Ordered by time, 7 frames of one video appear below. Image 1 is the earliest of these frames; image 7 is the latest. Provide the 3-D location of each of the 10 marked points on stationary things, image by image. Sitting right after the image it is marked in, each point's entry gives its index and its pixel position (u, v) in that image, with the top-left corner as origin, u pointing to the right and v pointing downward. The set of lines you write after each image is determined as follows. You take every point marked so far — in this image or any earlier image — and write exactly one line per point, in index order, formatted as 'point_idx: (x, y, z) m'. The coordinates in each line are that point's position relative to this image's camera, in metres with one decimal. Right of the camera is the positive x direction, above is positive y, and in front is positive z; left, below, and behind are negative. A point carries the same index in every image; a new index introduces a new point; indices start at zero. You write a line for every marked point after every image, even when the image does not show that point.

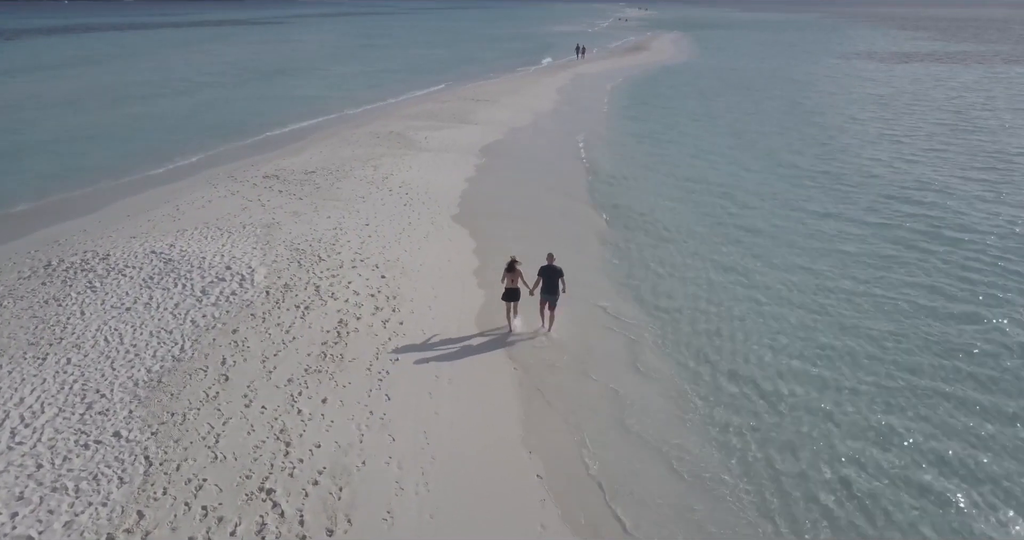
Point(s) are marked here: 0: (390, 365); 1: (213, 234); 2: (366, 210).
0: (-1.7, -1.3, +10.1) m
1: (-5.8, +0.7, +14.4) m
2: (-3.3, +1.4, +16.9) m
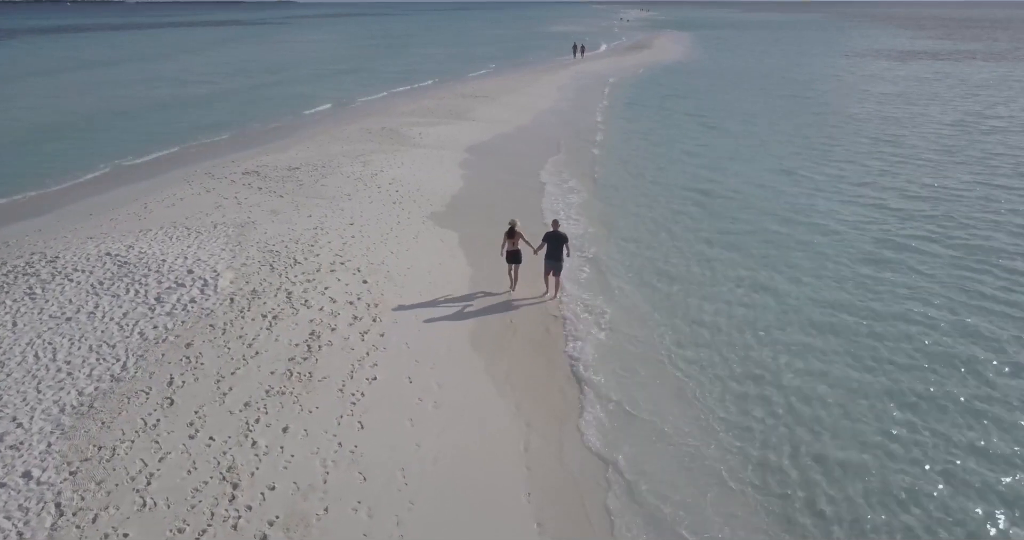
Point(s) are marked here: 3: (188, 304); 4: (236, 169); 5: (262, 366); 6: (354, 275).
0: (-1.7, -1.3, +8.7) m
1: (-5.8, +0.6, +13.0) m
2: (-3.3, +1.3, +15.5) m
3: (-4.4, -0.5, +10.1) m
4: (-6.8, +2.5, +18.5) m
5: (-3.0, -1.1, +8.8) m
6: (-2.5, -0.1, +11.7) m
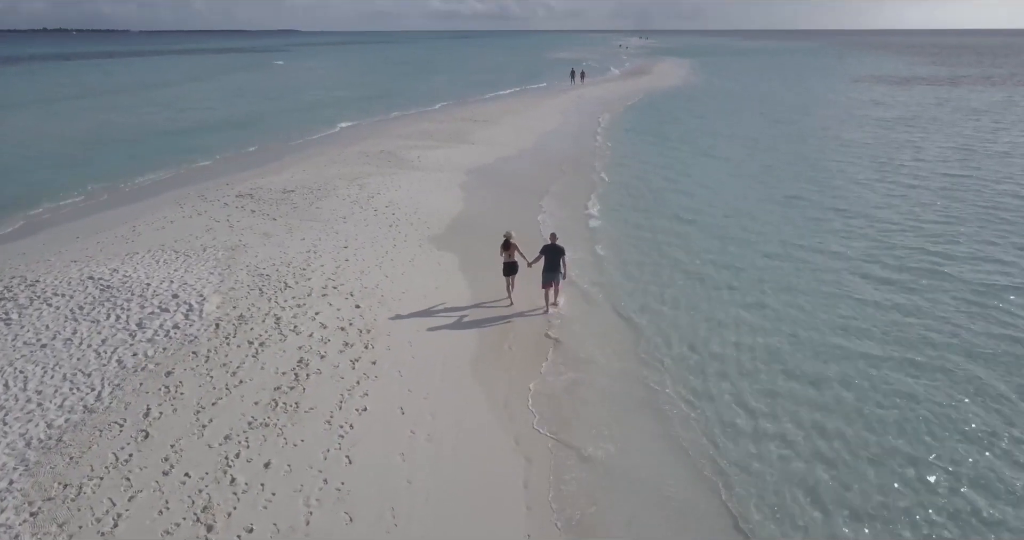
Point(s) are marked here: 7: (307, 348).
0: (-1.7, -1.6, +8.2) m
1: (-5.8, +0.2, +12.6) m
2: (-3.3, +0.8, +15.1) m
3: (-4.4, -0.8, +9.6) m
4: (-6.8, +1.9, +18.1) m
5: (-3.0, -1.4, +8.3) m
6: (-2.5, -0.5, +11.2) m
7: (-2.6, -1.0, +9.5) m
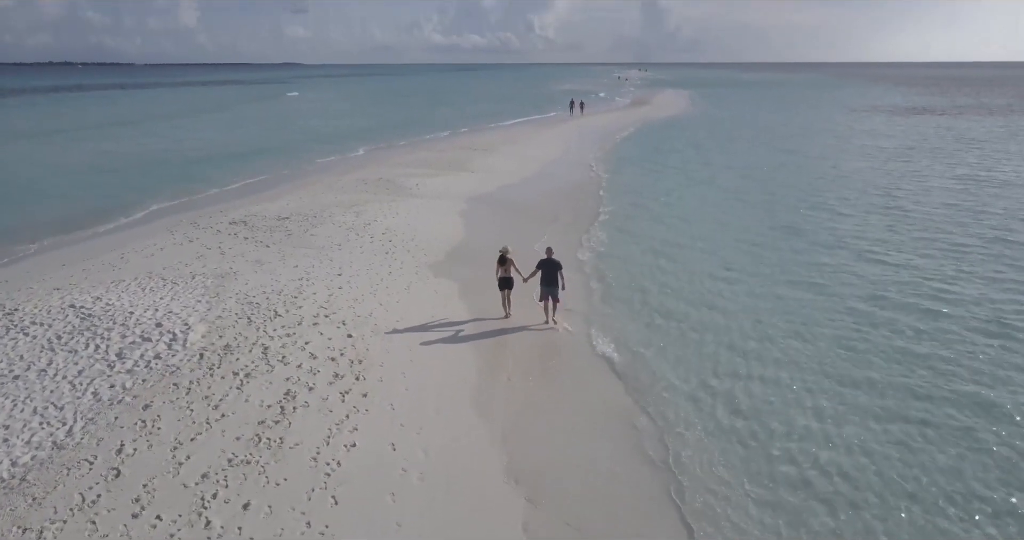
0: (-1.7, -1.9, +7.7) m
1: (-5.9, -0.2, +12.2) m
2: (-3.3, +0.2, +14.7) m
3: (-4.4, -1.1, +9.2) m
4: (-6.9, +1.2, +17.7) m
5: (-3.0, -1.7, +7.8) m
6: (-2.5, -0.8, +10.7) m
7: (-2.6, -1.3, +9.0) m
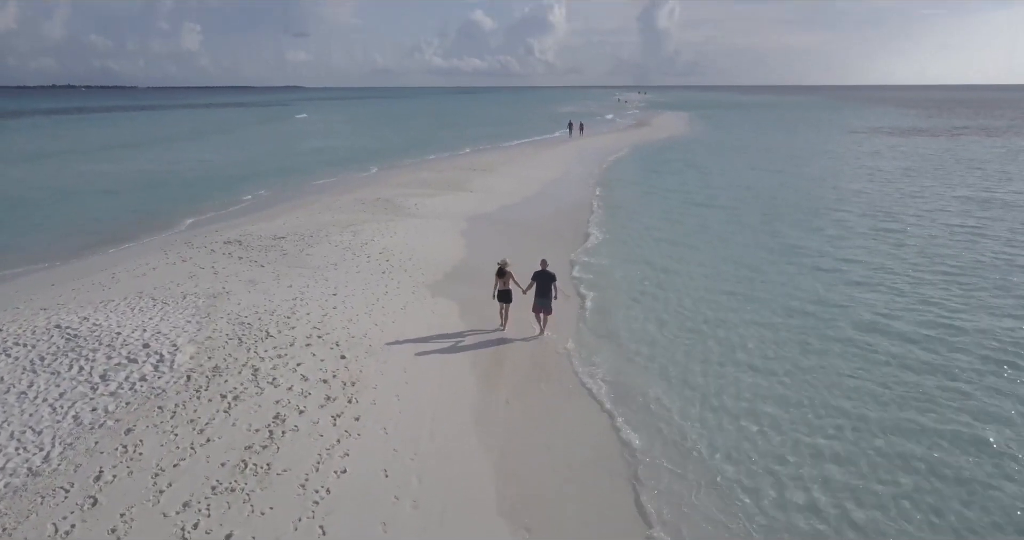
0: (-1.8, -2.0, +7.3) m
1: (-5.9, -0.6, +11.9) m
2: (-3.4, -0.1, +14.4) m
3: (-4.4, -1.3, +8.8) m
4: (-6.9, +0.8, +17.5) m
5: (-3.0, -1.9, +7.4) m
6: (-2.5, -1.1, +10.4) m
7: (-2.6, -1.5, +8.7) m
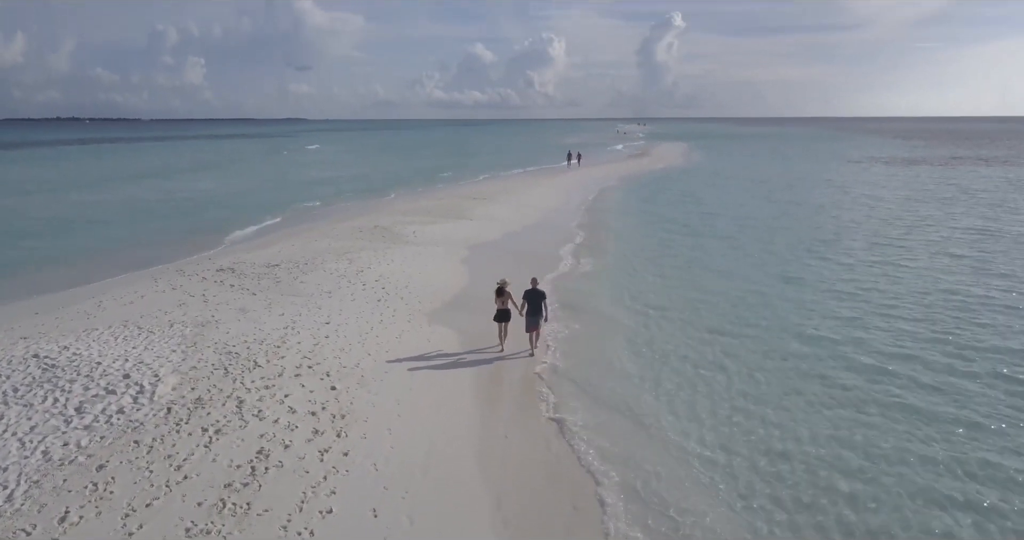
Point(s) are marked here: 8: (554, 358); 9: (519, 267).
0: (-1.8, -2.3, +6.8) m
1: (-5.9, -1.0, +11.4) m
2: (-3.4, -0.7, +13.9) m
3: (-4.5, -1.6, +8.4) m
4: (-6.9, +0.1, +17.1) m
5: (-3.0, -2.1, +6.9) m
6: (-2.5, -1.5, +9.9) m
7: (-2.7, -1.8, +8.2) m
8: (+0.7, -1.5, +12.0) m
9: (+0.2, +0.1, +19.3) m
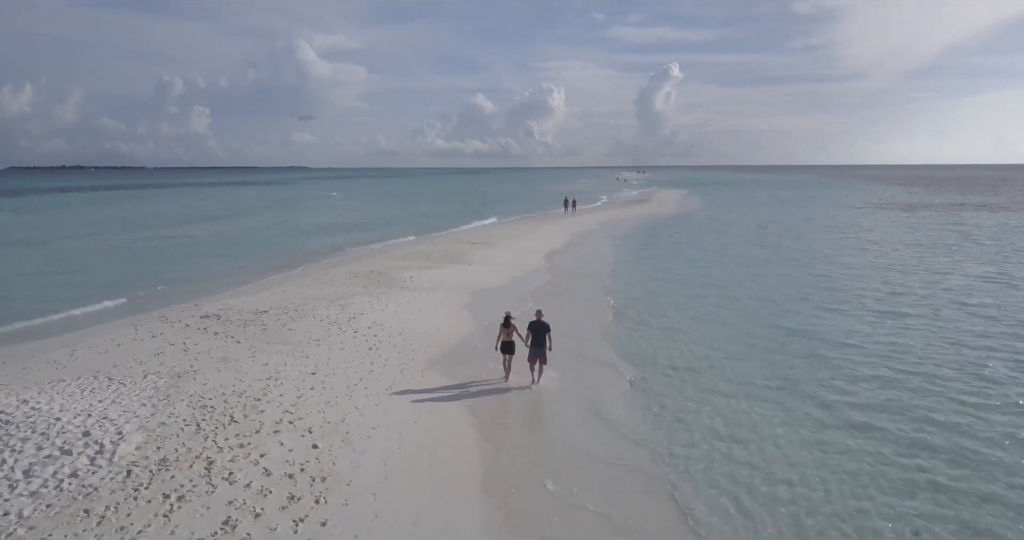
0: (-1.8, -2.6, +5.9) m
1: (-5.9, -1.6, +10.5) m
2: (-3.4, -1.5, +13.1) m
3: (-4.5, -2.1, +7.5) m
4: (-6.9, -0.9, +16.3) m
5: (-3.0, -2.5, +6.0) m
6: (-2.5, -2.0, +9.1) m
7: (-2.7, -2.3, +7.3) m
8: (+0.7, -2.1, +11.1) m
9: (+0.2, -1.1, +18.5) m
